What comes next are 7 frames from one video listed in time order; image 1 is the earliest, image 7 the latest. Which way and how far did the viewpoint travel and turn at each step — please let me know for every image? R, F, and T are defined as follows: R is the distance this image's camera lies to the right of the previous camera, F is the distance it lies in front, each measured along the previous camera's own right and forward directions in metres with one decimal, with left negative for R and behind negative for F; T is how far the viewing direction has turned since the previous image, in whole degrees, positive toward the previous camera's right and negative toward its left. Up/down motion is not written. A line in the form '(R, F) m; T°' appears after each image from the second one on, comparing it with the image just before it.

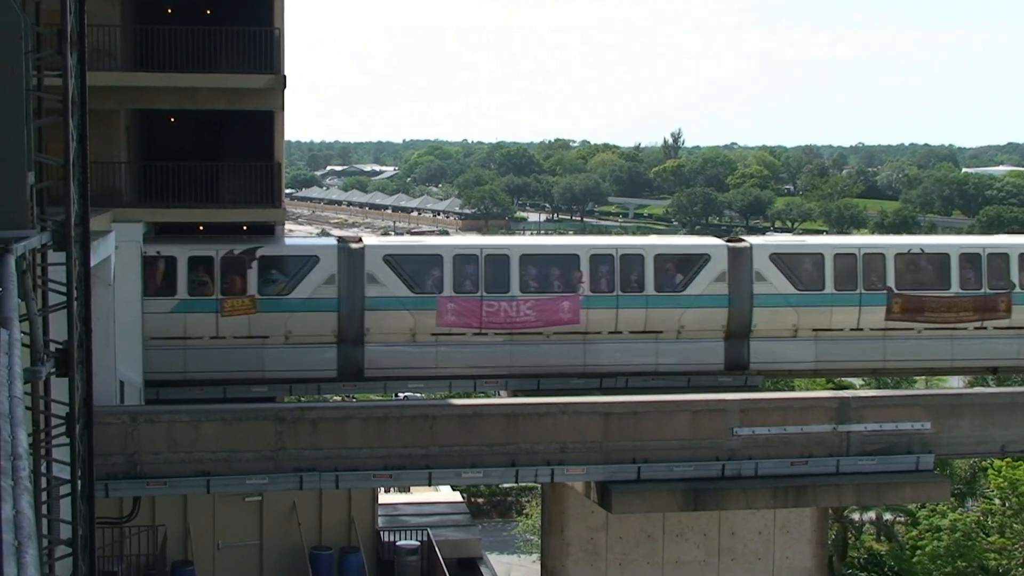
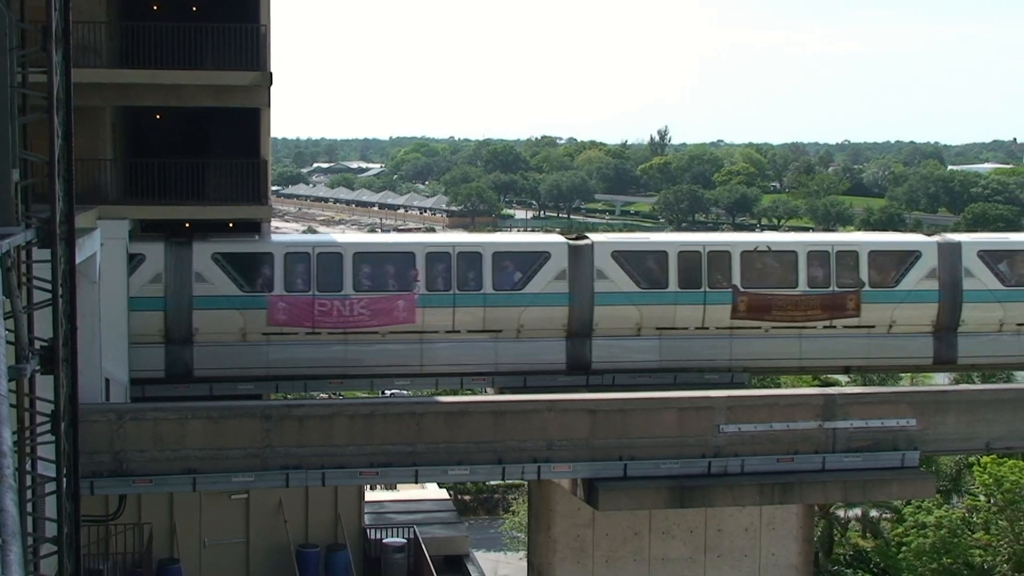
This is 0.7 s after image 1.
(0.0, 0.0) m; +1°
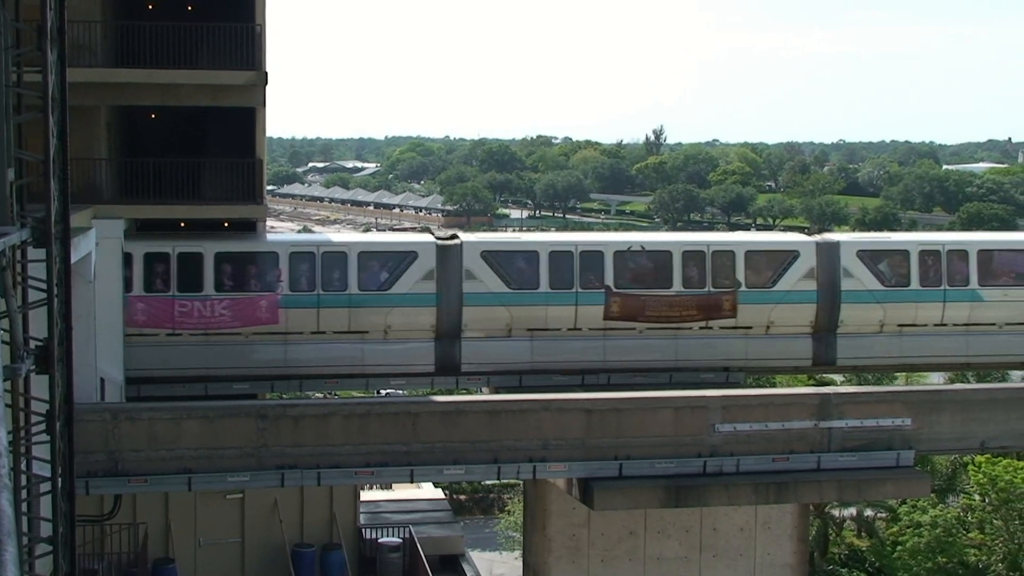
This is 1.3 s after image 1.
(0.0, 0.0) m; 0°
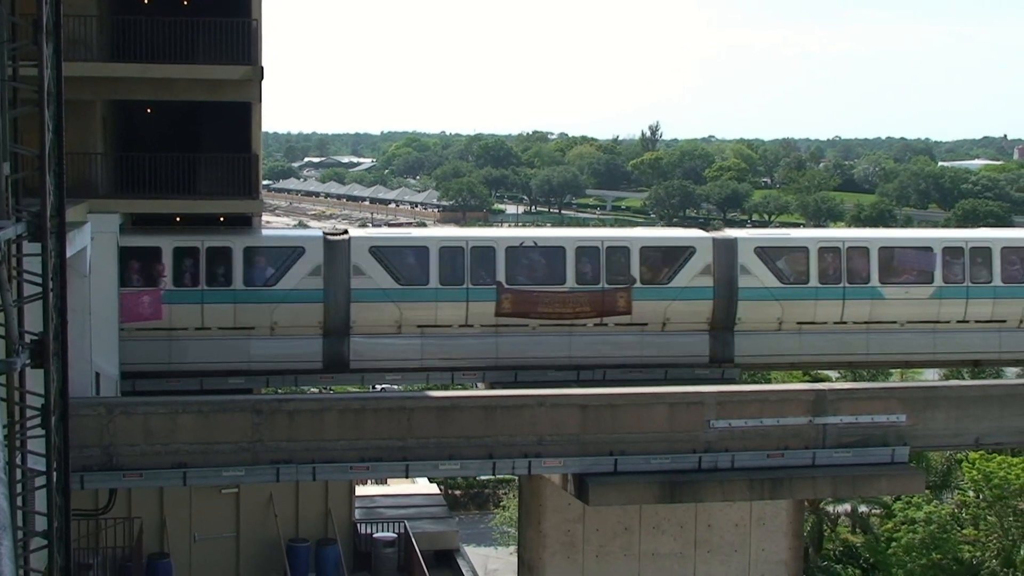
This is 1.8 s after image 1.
(0.0, 0.0) m; 0°
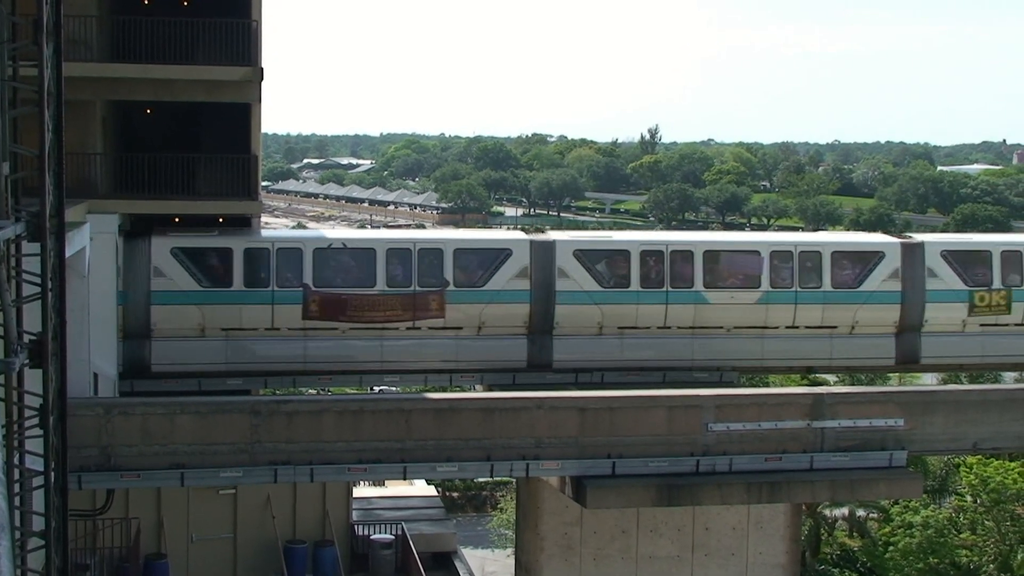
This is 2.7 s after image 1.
(0.0, 0.0) m; 0°
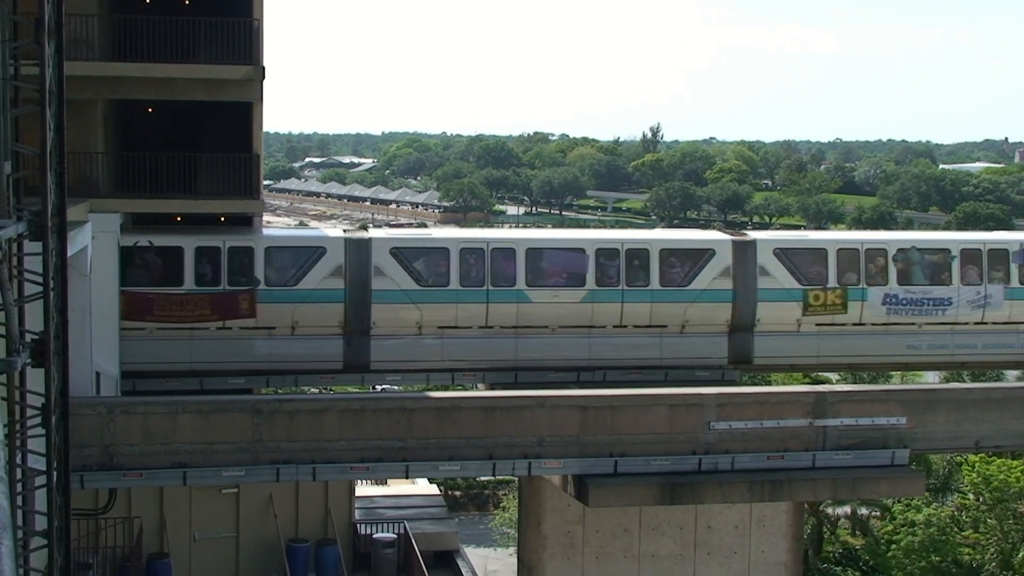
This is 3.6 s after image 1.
(0.0, 0.0) m; 0°
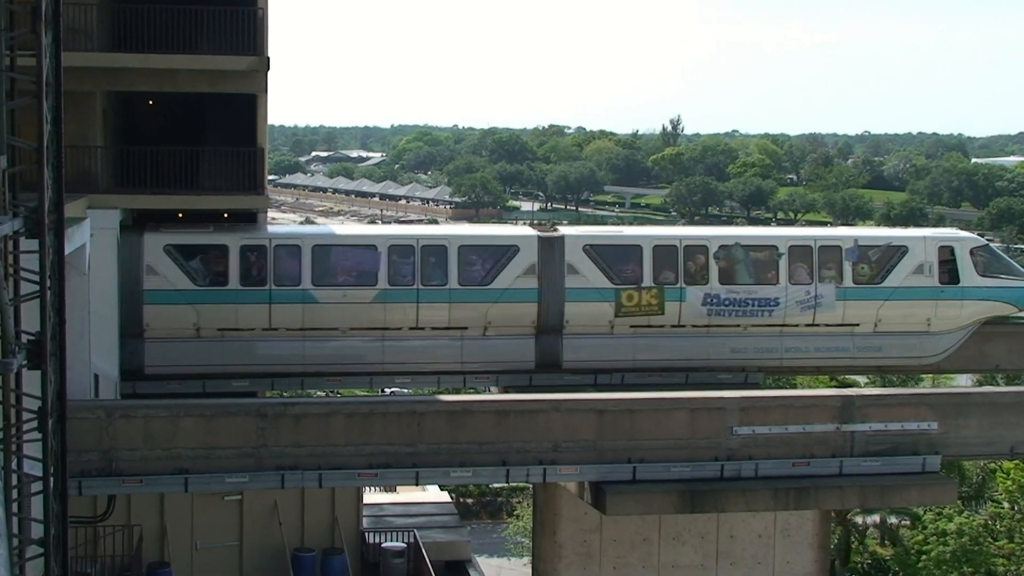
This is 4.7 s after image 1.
(+0.1, +0.6) m; -1°
